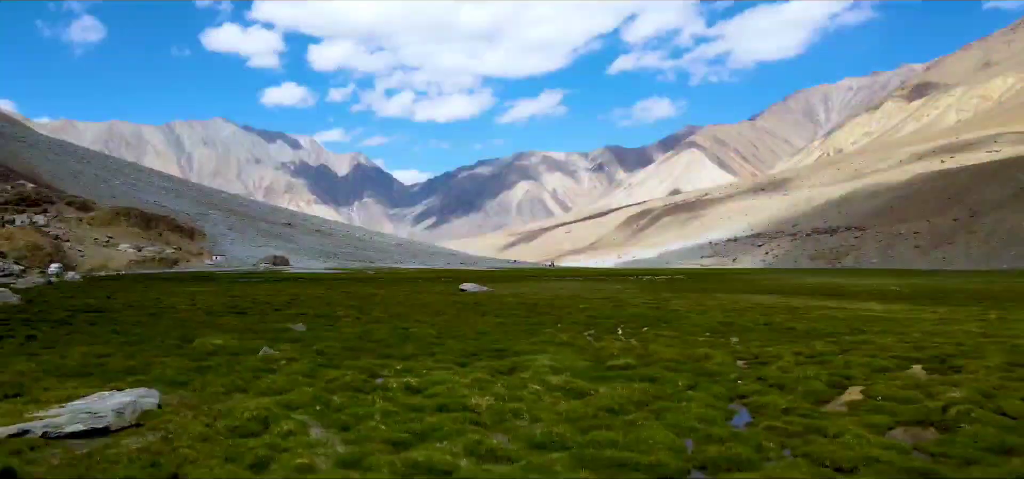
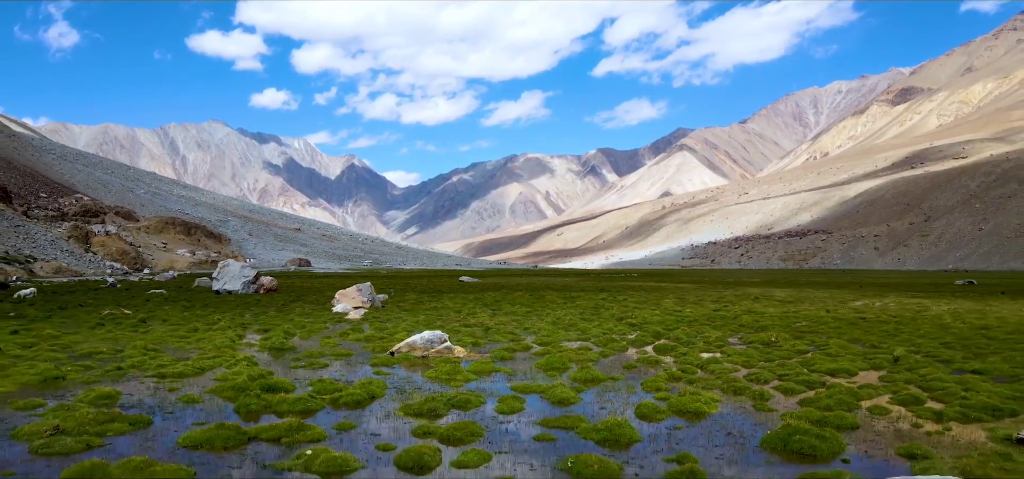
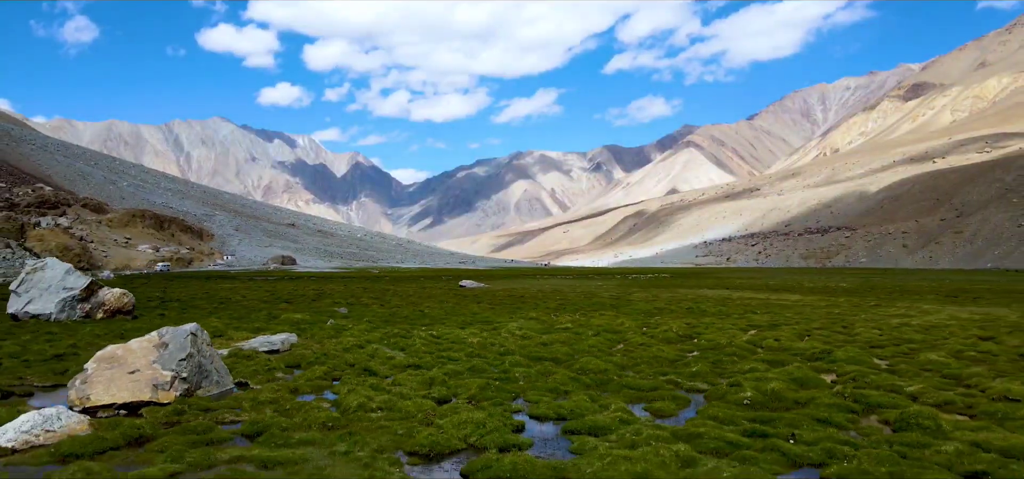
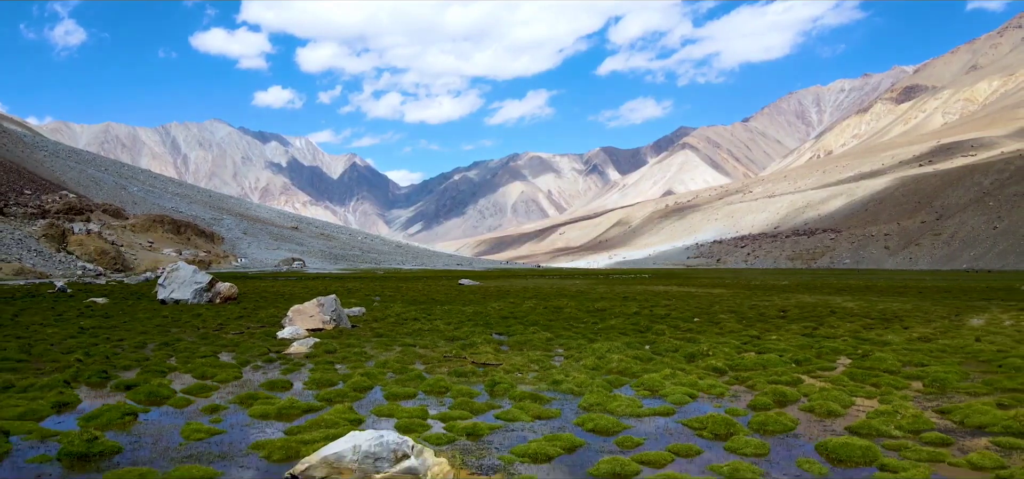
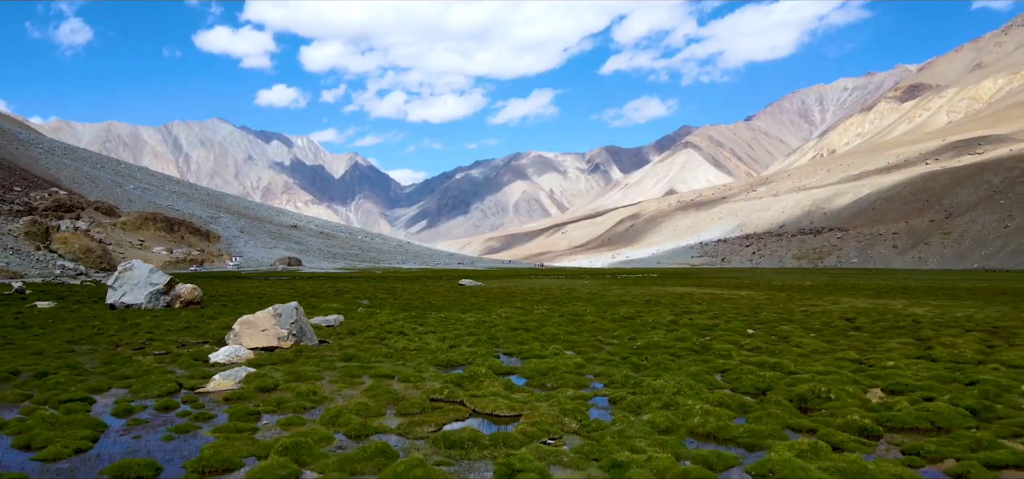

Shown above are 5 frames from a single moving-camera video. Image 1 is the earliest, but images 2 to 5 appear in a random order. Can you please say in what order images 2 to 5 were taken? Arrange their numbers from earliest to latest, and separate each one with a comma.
3, 5, 4, 2
